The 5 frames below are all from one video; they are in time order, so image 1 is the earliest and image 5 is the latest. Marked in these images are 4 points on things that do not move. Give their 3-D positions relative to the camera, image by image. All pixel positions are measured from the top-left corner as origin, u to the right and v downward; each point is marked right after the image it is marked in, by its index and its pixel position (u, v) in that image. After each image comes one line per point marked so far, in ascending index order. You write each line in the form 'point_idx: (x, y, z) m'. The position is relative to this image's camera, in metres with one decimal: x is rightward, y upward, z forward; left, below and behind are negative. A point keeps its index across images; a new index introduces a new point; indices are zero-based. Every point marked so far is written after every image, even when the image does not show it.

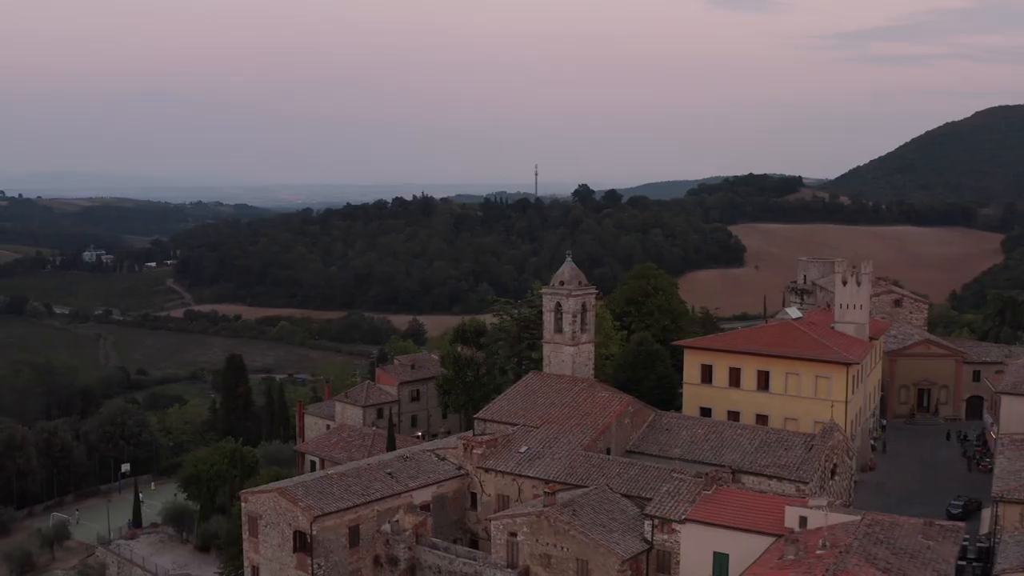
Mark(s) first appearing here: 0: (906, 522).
0: (+7.3, -4.4, +17.0) m
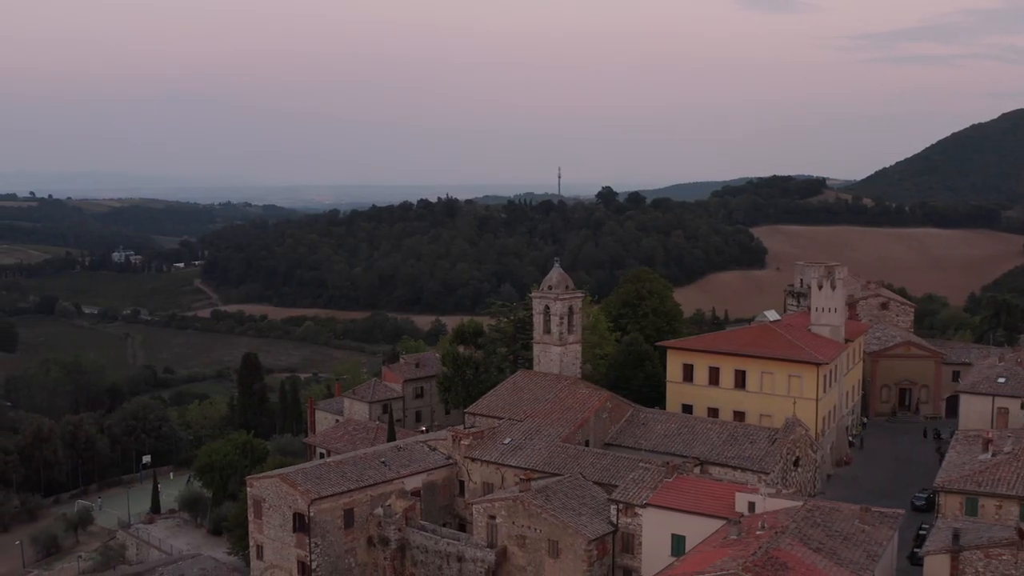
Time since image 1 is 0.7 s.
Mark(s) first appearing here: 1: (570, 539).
0: (+6.8, -4.5, +18.5) m
1: (+1.3, -5.5, +19.8) m
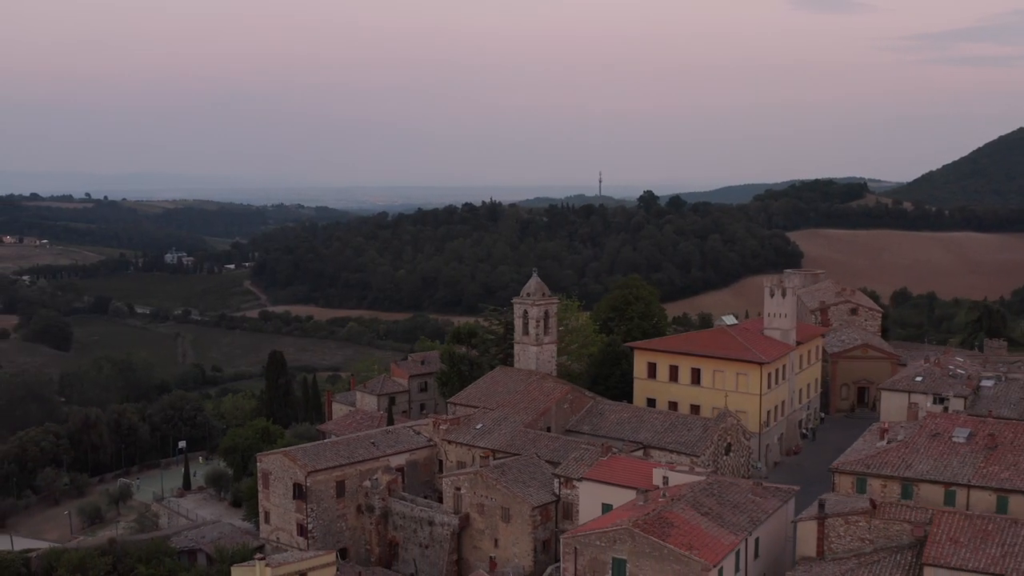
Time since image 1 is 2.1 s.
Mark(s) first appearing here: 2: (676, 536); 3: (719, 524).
0: (+5.6, -4.7, +22.1) m
1: (+0.2, -5.7, +23.7) m
2: (+3.4, -5.1, +18.9) m
3: (+4.5, -5.1, +19.8) m
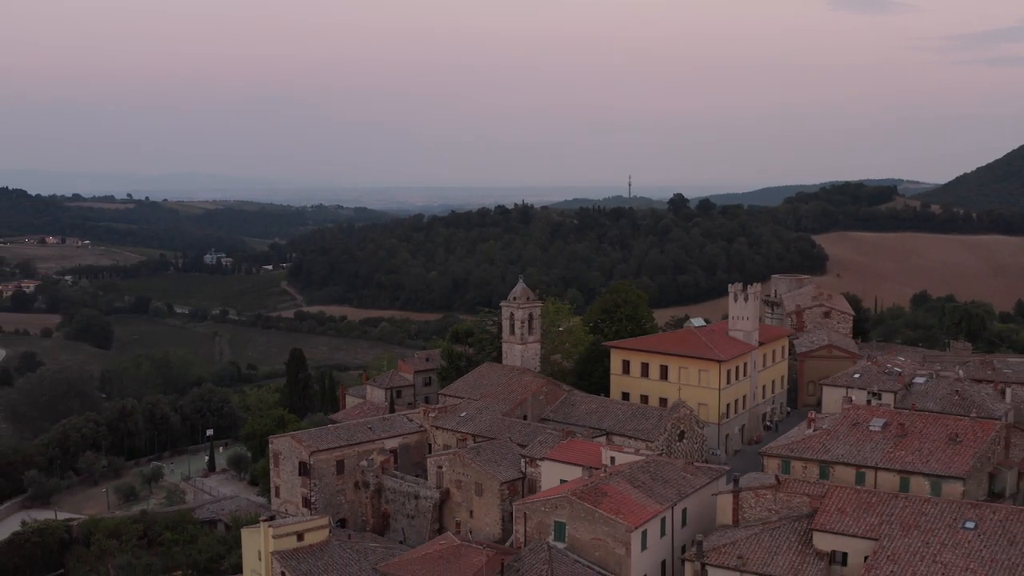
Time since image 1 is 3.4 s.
0: (+4.7, -4.9, +25.6) m
1: (-0.7, -5.8, +27.4) m
2: (+2.4, -5.3, +22.5) m
3: (+3.5, -5.3, +23.4) m
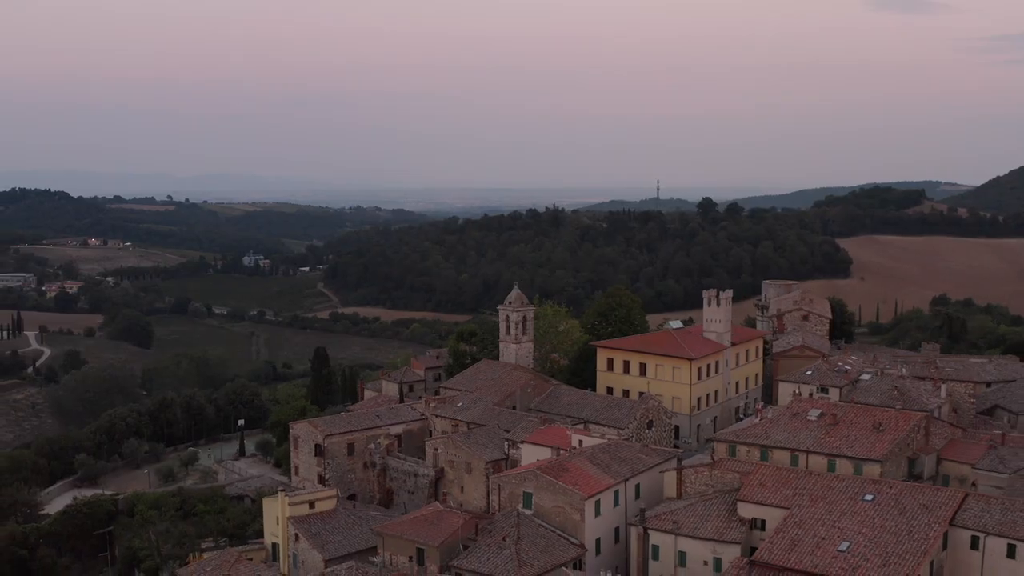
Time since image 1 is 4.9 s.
0: (+4.1, -5.1, +29.6) m
1: (-1.3, -6.0, +31.6) m
2: (+1.6, -5.5, +26.6) m
3: (+2.8, -5.5, +27.5) m
